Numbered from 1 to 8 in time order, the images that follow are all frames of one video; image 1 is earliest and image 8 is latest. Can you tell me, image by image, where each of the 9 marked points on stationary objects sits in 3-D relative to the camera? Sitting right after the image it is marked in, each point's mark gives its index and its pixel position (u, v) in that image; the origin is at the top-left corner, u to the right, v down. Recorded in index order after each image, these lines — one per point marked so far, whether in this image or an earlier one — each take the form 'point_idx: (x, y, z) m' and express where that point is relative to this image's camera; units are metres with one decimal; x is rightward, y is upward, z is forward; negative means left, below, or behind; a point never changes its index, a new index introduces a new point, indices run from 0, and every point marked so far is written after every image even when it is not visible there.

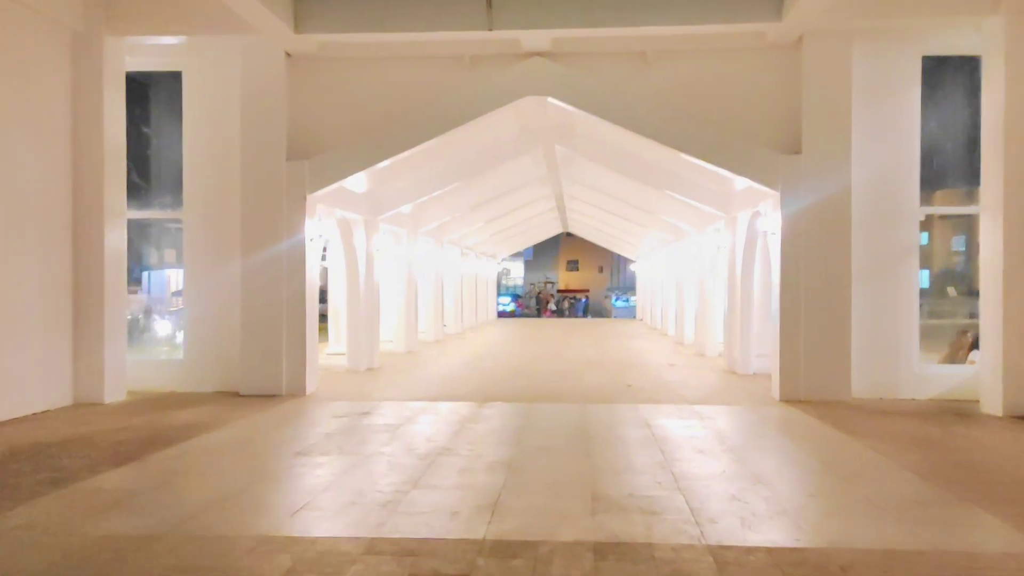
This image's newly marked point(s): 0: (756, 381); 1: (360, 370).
0: (+2.9, -1.1, +10.3) m
1: (-2.1, -1.1, +11.8) m
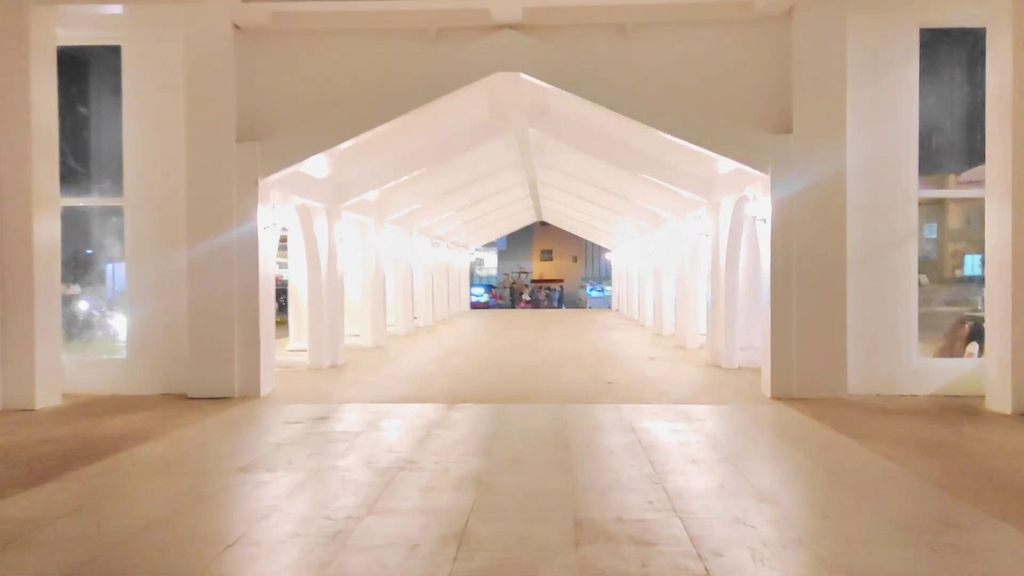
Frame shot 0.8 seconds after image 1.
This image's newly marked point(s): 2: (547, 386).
0: (+2.6, -1.0, +9.7) m
1: (-2.5, -1.0, +11.0) m
2: (+0.4, -1.0, +8.9) m
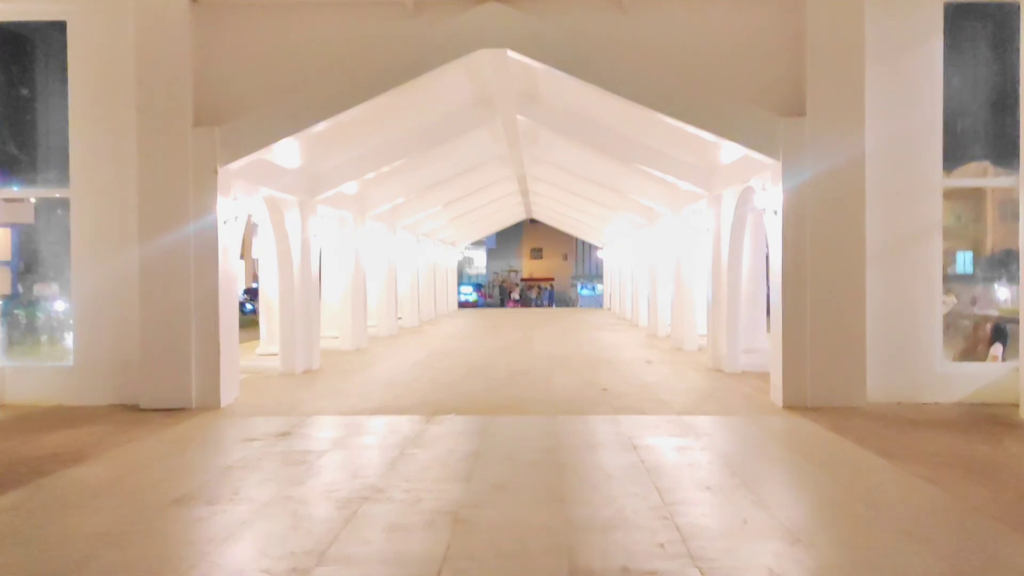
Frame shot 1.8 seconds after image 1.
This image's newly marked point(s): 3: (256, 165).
0: (+2.5, -1.0, +9.0) m
1: (-2.6, -1.0, +10.3) m
2: (+0.2, -1.0, +8.2) m
3: (-2.5, +1.2, +8.3) m
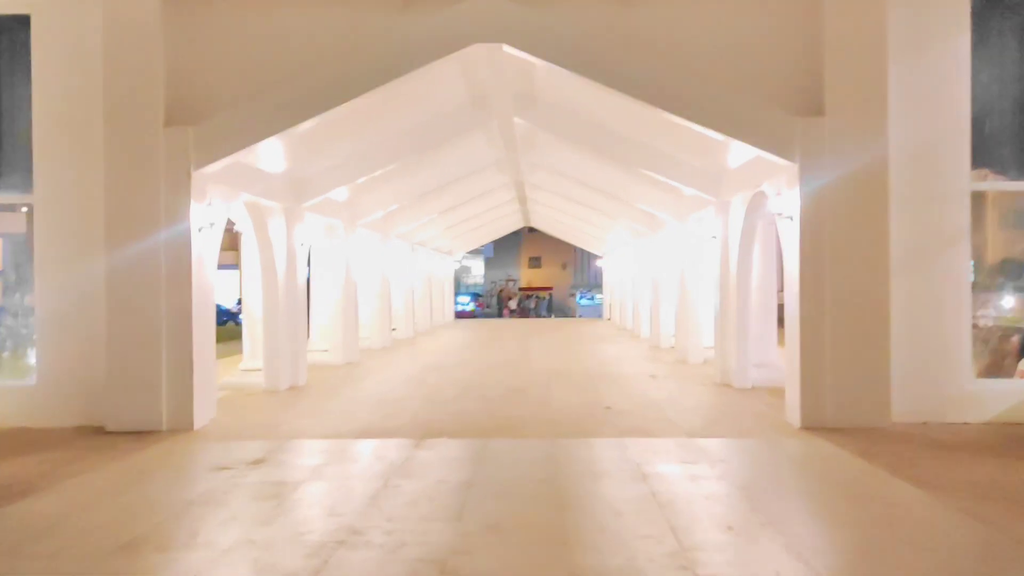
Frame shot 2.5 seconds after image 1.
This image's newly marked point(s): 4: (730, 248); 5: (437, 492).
0: (+2.4, -1.1, +8.5) m
1: (-2.6, -1.1, +9.7) m
2: (+0.2, -1.1, +7.6) m
3: (-2.5, +1.1, +7.8) m
4: (+2.5, +0.5, +9.7) m
5: (-0.4, -1.2, +4.8) m
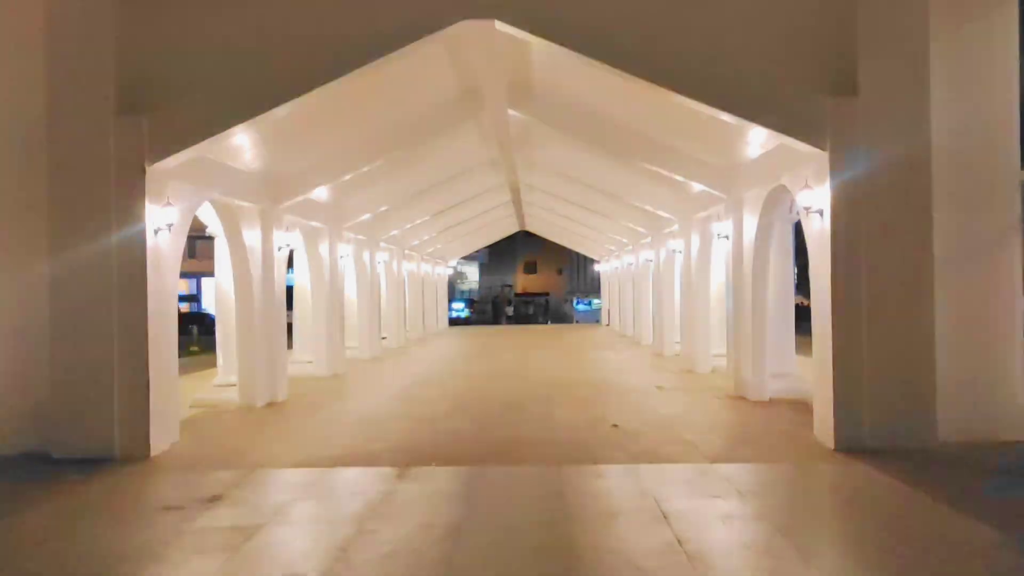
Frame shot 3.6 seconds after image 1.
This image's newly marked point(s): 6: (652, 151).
0: (+2.4, -1.1, +7.7) m
1: (-2.7, -1.2, +8.9) m
2: (+0.2, -1.2, +6.9) m
3: (-2.6, +1.0, +7.0) m
4: (+2.4, +0.4, +8.9) m
5: (-0.4, -1.2, +4.1) m
6: (+1.5, +1.5, +9.2) m
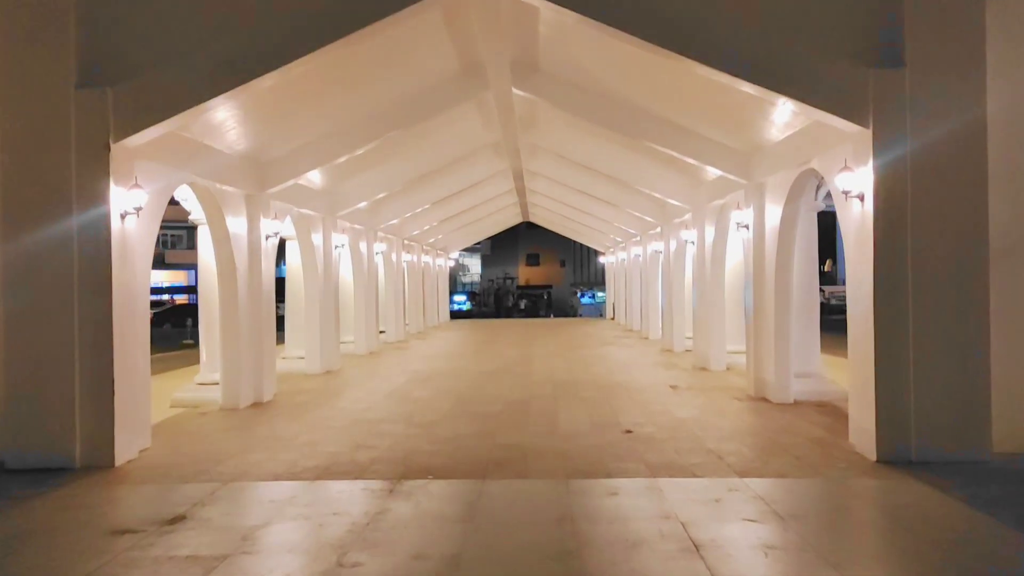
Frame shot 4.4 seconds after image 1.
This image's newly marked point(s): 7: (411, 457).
0: (+2.4, -1.1, +7.1) m
1: (-2.6, -1.1, +8.3) m
2: (+0.2, -1.1, +6.2) m
3: (-2.5, +1.1, +6.4) m
4: (+2.5, +0.5, +8.3) m
5: (-0.4, -1.2, +3.4) m
6: (+1.5, +1.6, +8.6) m
7: (-0.7, -1.1, +5.7) m
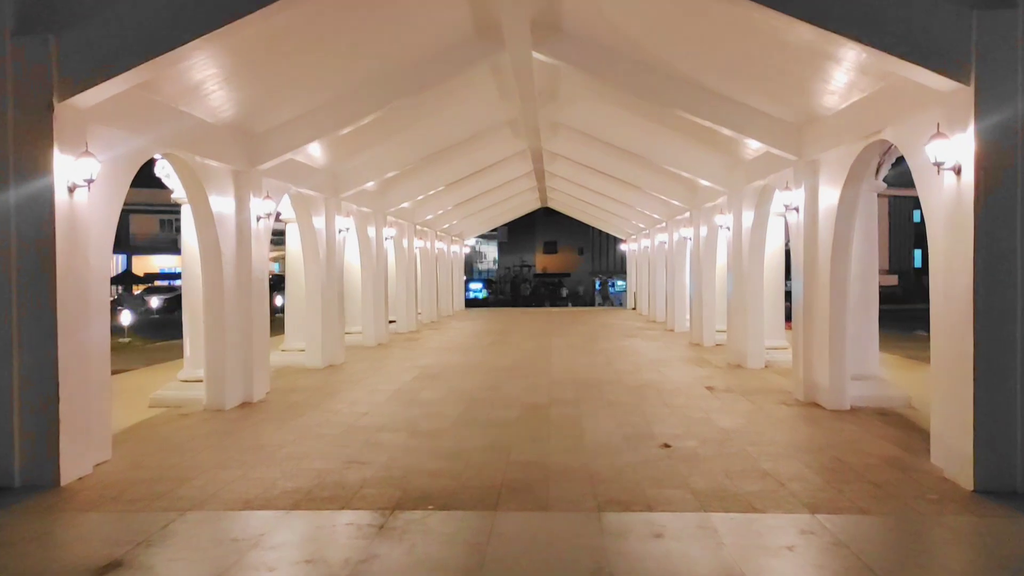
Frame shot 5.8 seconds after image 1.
0: (+2.6, -1.0, +6.1) m
1: (-2.5, -1.0, +7.4) m
2: (+0.3, -1.0, +5.3) m
3: (-2.4, +1.2, +5.5) m
4: (+2.6, +0.6, +7.3) m
5: (-0.3, -1.1, +2.5) m
6: (+1.7, +1.6, +7.6) m
7: (-0.6, -1.1, +4.8) m
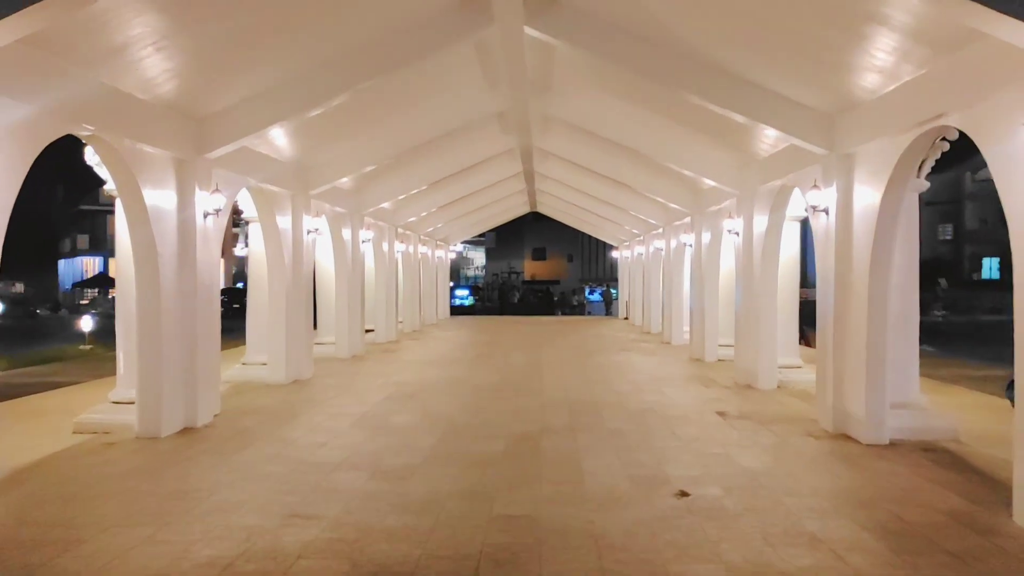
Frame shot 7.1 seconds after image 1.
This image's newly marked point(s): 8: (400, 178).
0: (+2.5, -1.1, +5.1) m
1: (-2.6, -1.1, +6.4) m
2: (+0.2, -1.1, +4.3) m
3: (-2.5, +1.1, +4.4) m
4: (+2.5, +0.5, +6.3) m
5: (-0.4, -1.2, +1.5) m
6: (+1.6, +1.5, +6.6) m
7: (-0.6, -1.1, +3.8) m
8: (-1.6, +1.6, +12.3) m
